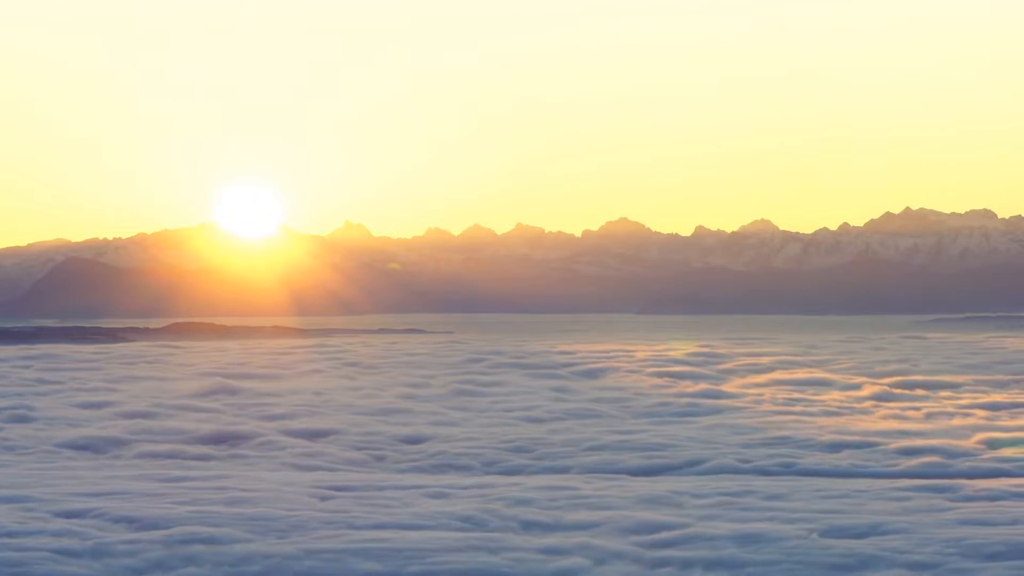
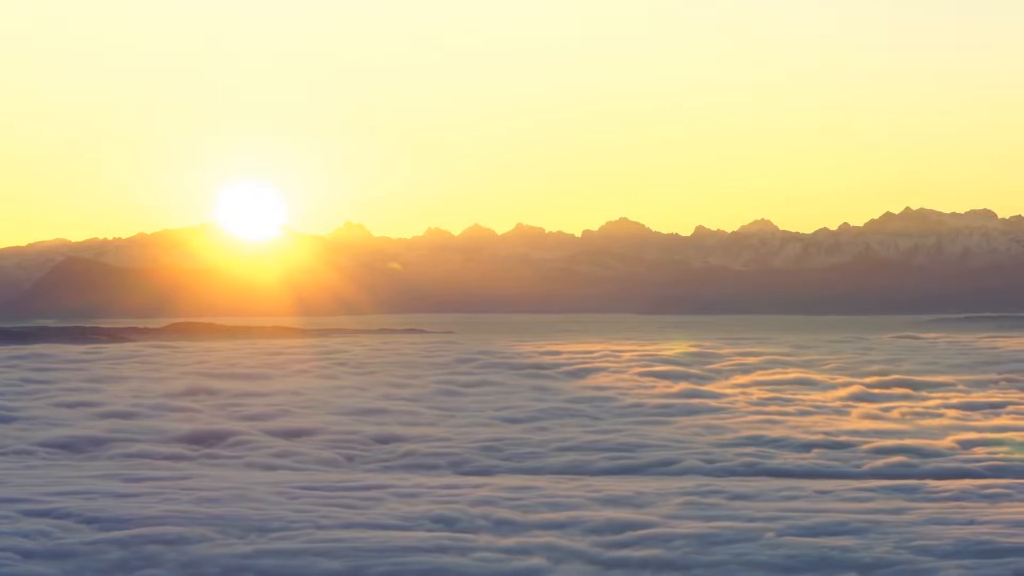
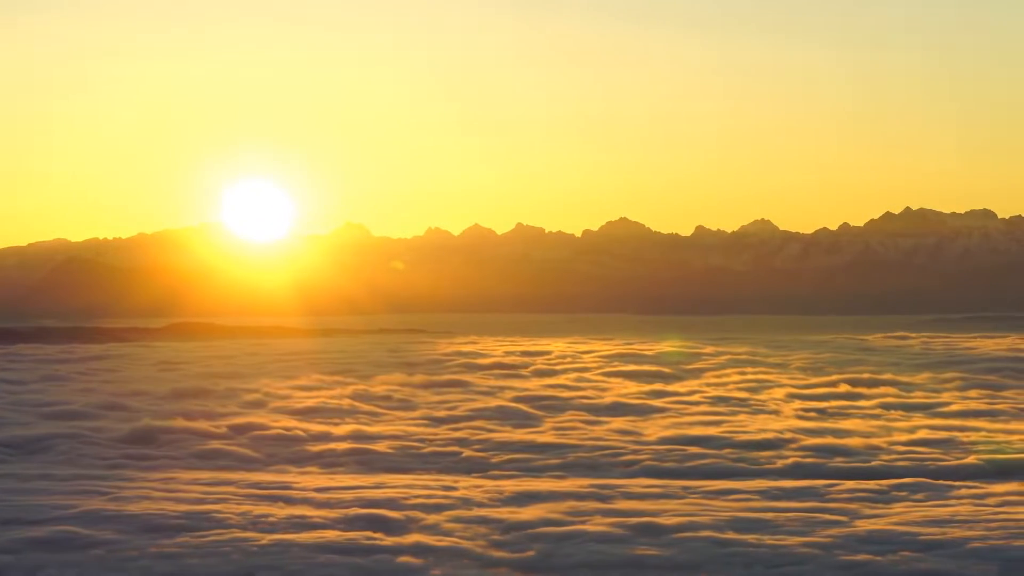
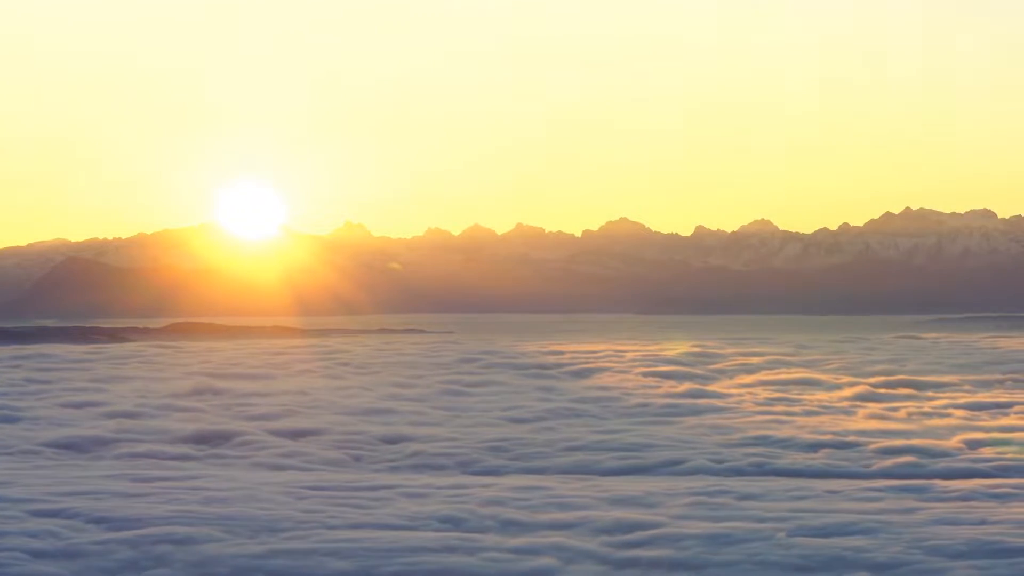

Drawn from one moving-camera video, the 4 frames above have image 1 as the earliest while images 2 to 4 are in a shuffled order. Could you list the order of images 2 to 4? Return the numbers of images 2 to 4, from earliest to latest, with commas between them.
4, 2, 3
